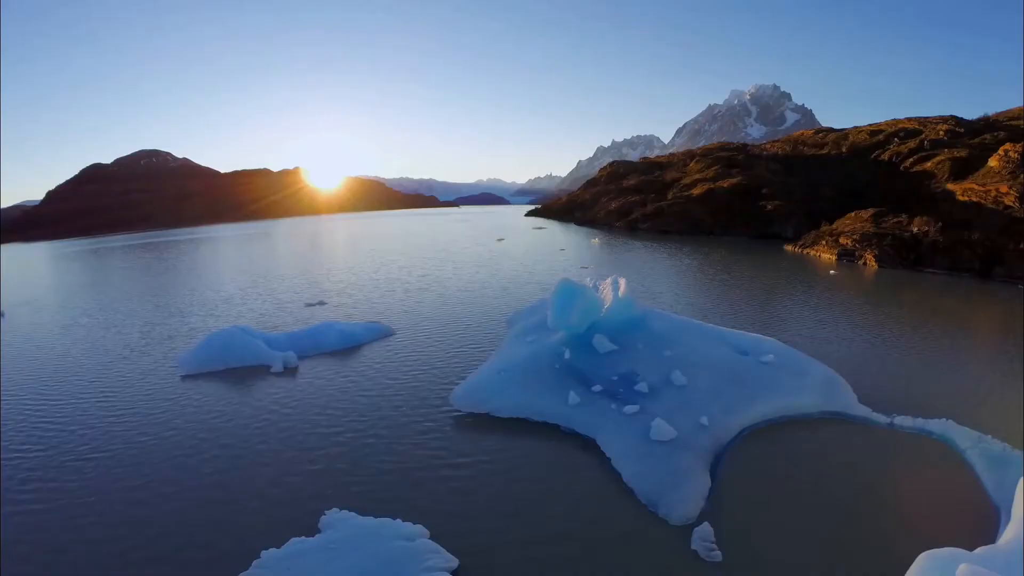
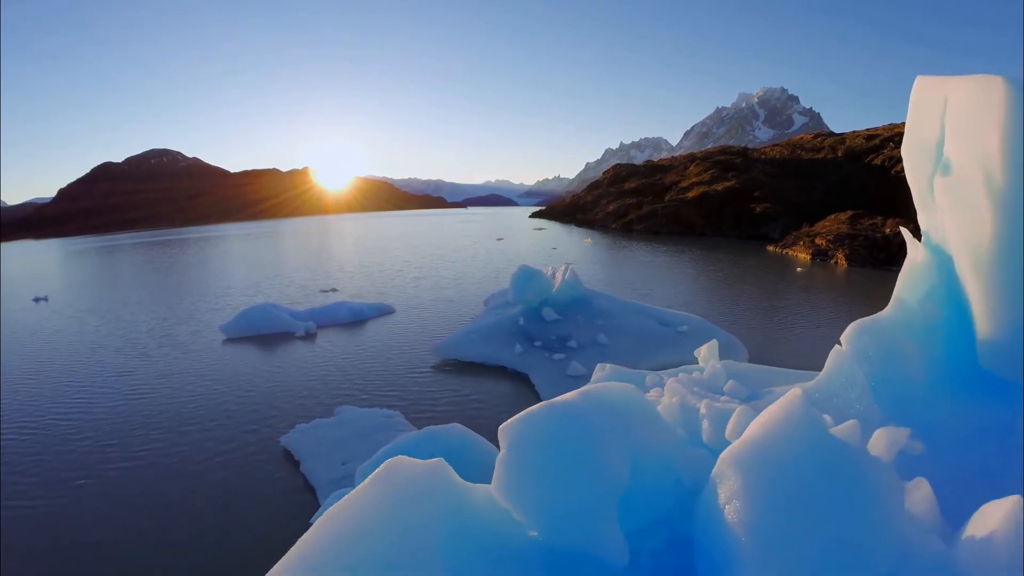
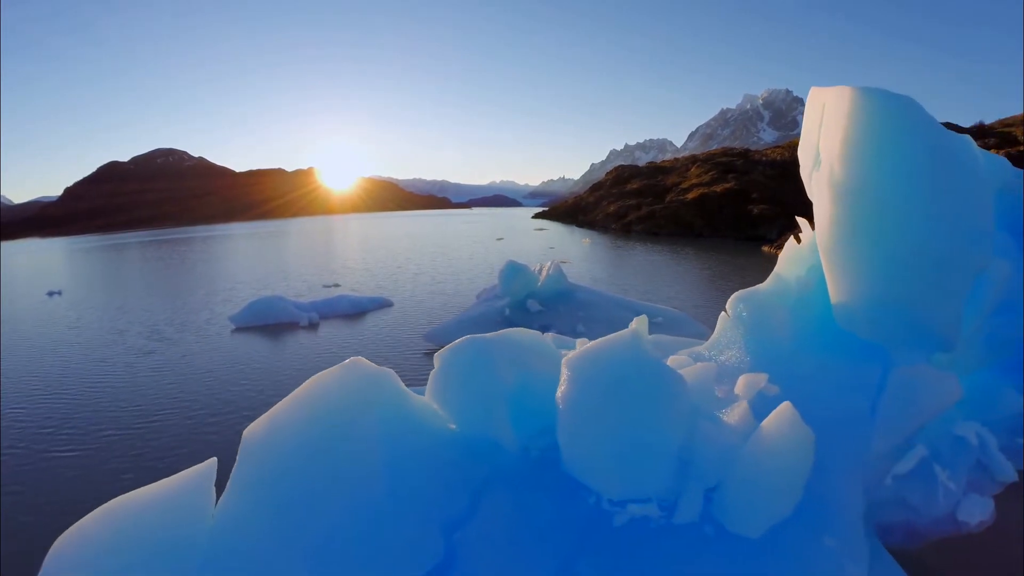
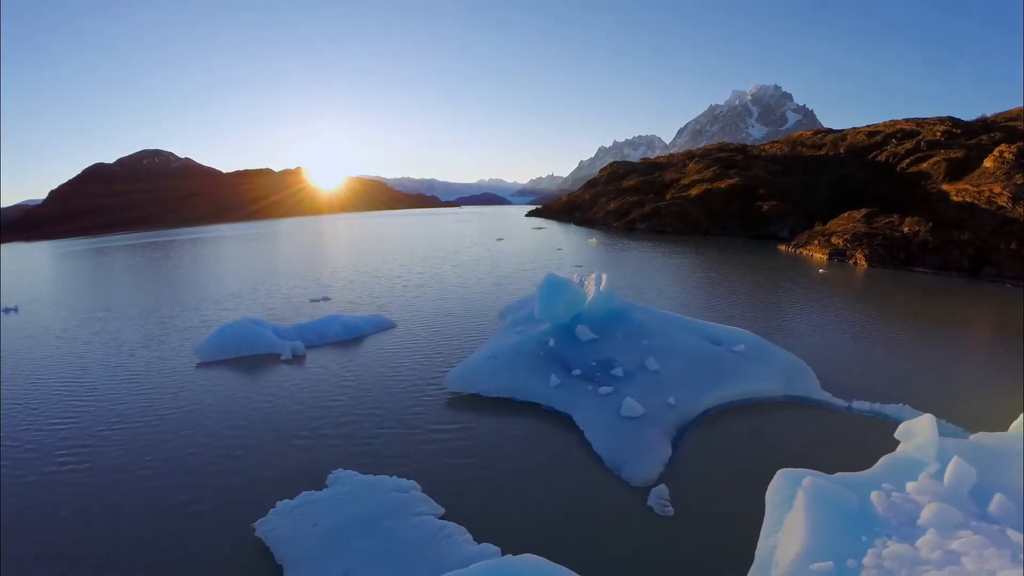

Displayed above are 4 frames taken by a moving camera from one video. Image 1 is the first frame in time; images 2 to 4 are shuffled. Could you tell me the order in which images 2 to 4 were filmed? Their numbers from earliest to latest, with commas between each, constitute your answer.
4, 2, 3
